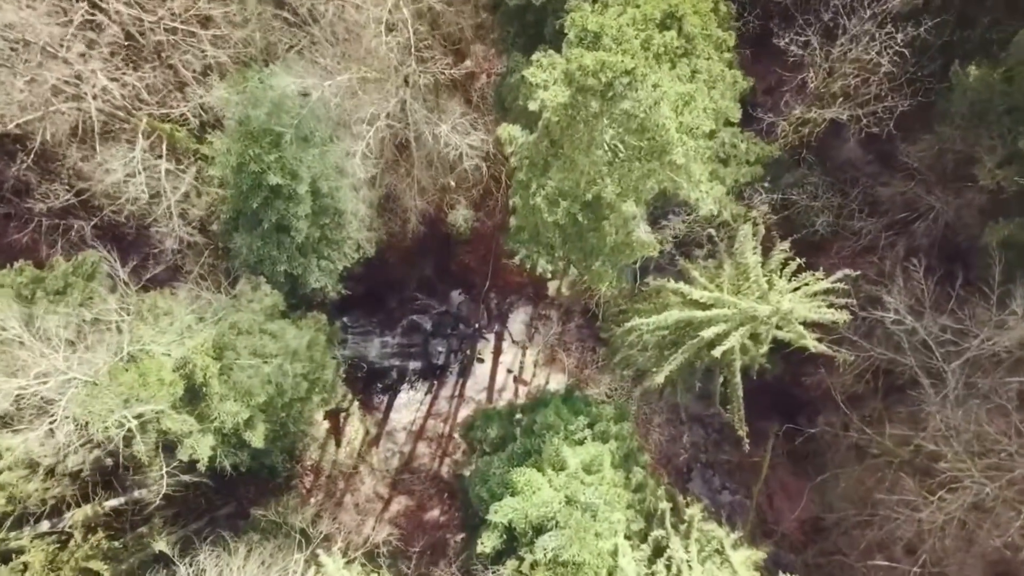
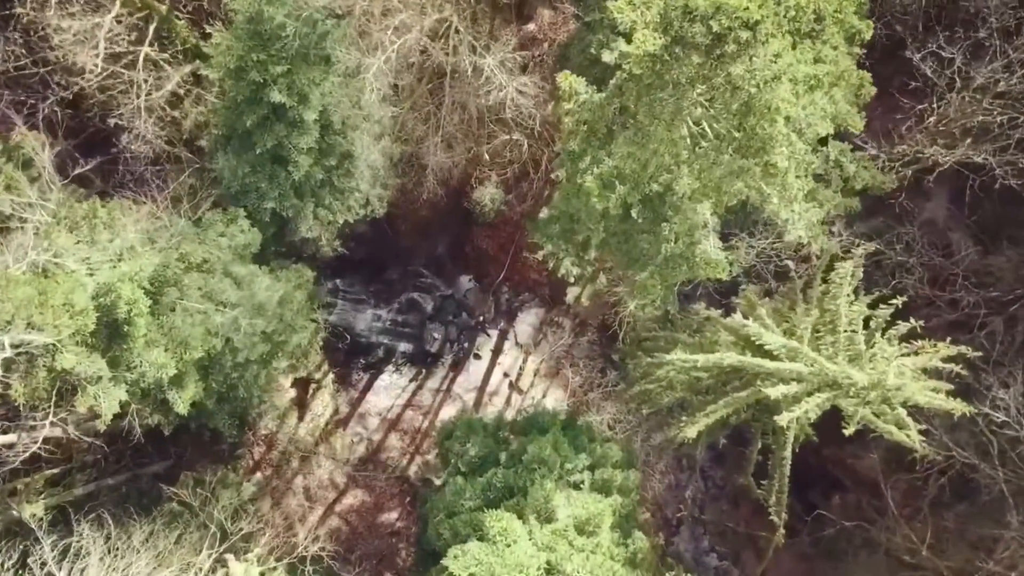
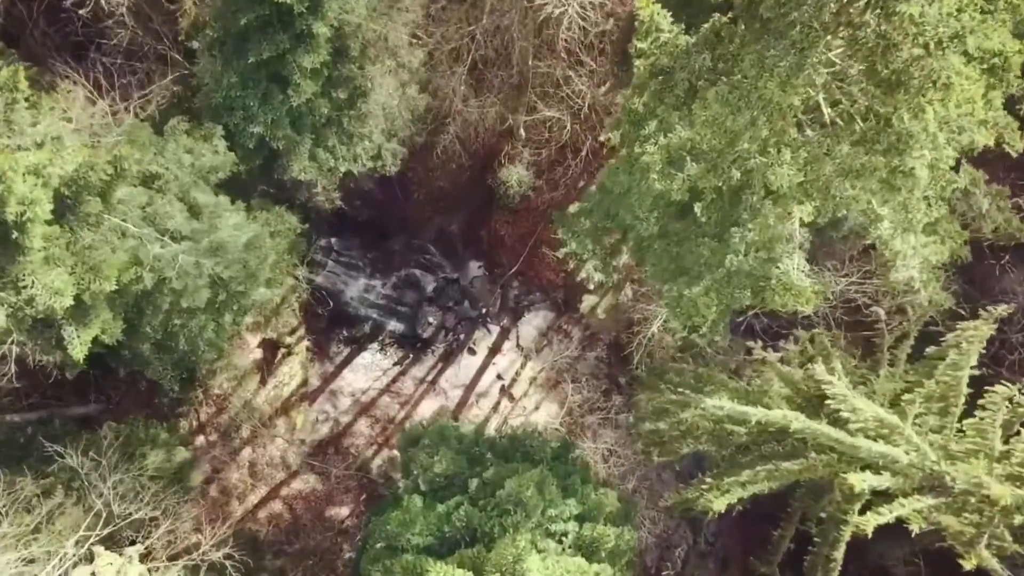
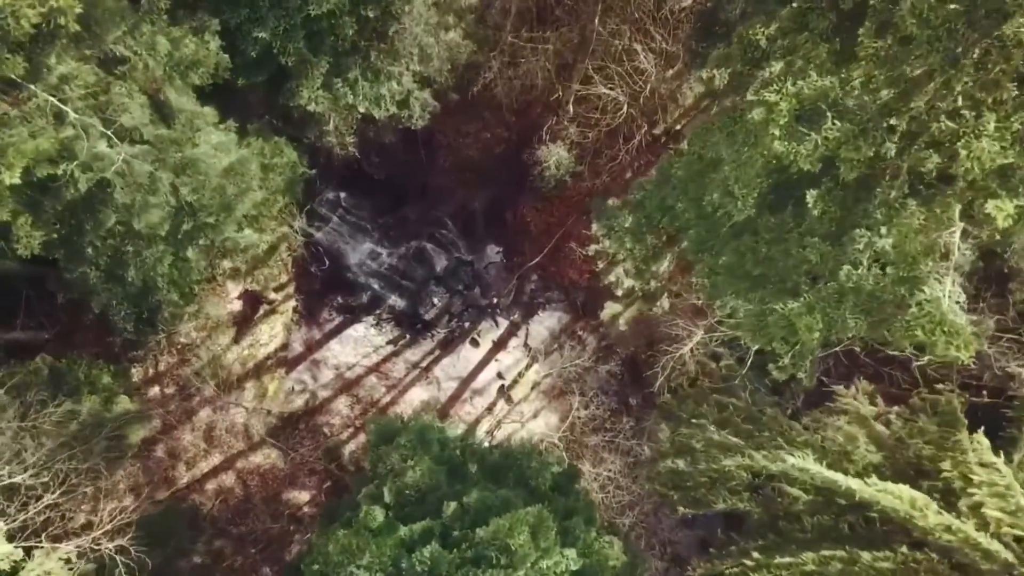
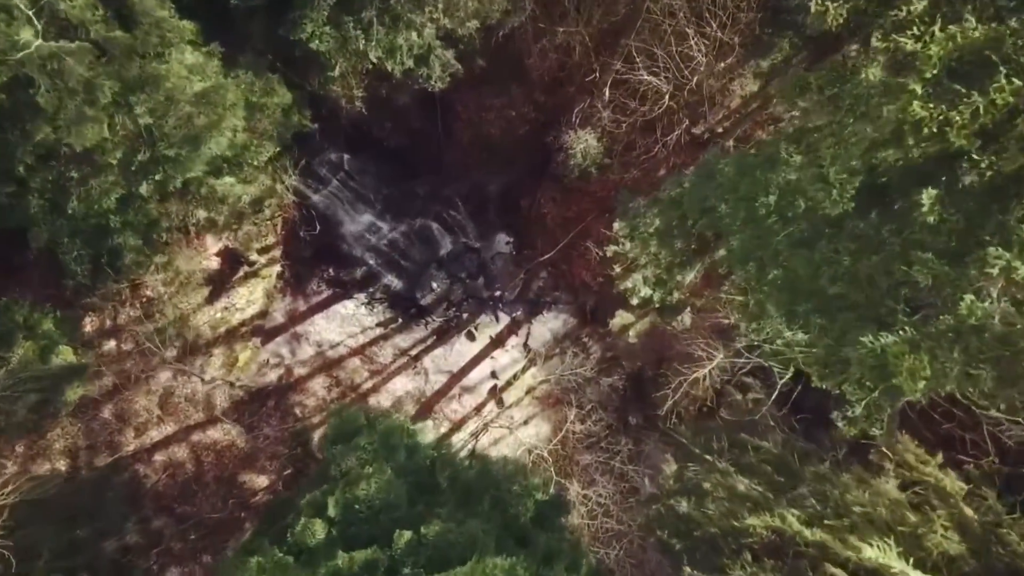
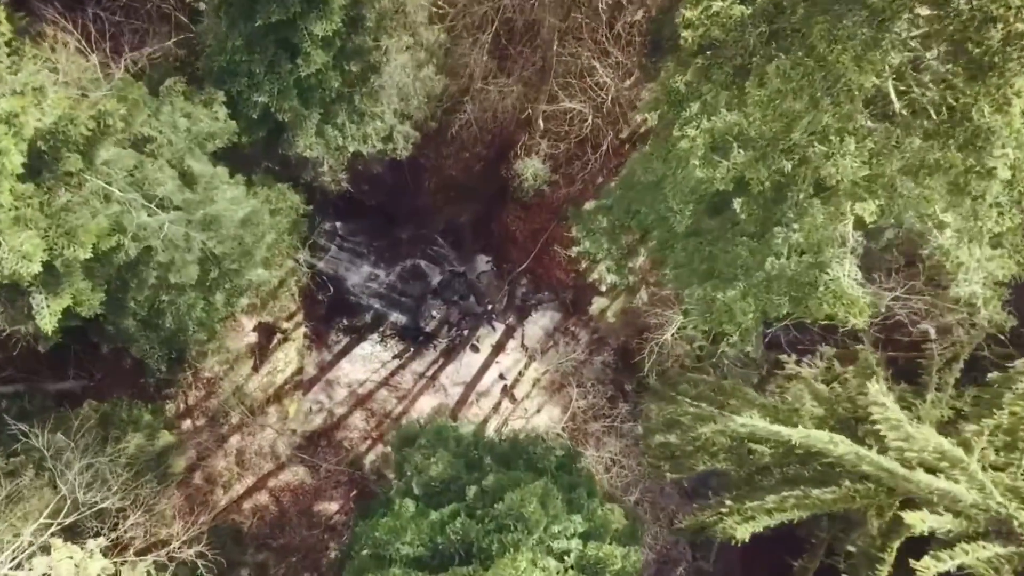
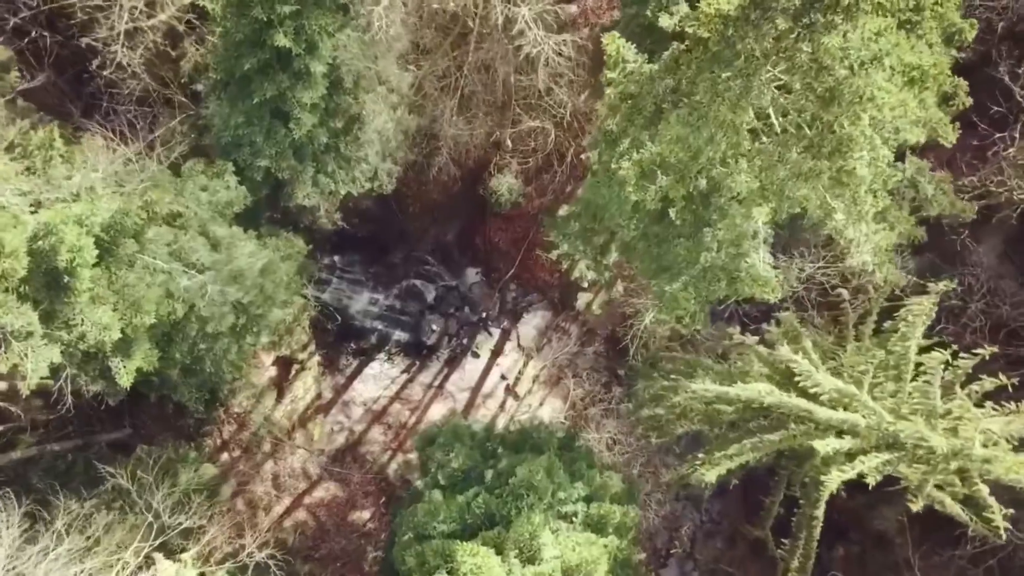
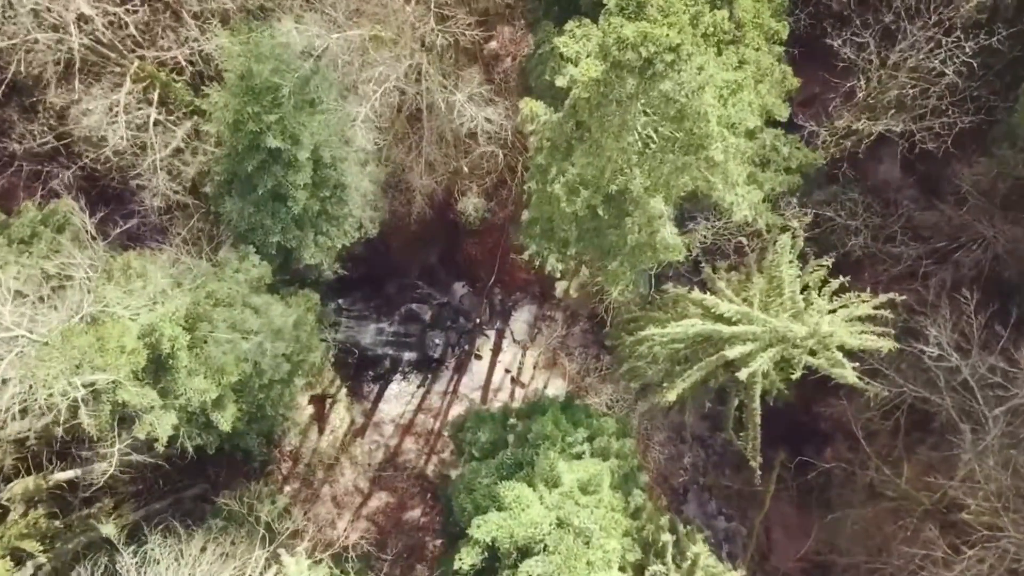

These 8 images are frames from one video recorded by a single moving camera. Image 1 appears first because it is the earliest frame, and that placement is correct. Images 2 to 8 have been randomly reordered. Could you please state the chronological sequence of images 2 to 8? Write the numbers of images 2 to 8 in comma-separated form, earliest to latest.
8, 2, 7, 3, 6, 4, 5
